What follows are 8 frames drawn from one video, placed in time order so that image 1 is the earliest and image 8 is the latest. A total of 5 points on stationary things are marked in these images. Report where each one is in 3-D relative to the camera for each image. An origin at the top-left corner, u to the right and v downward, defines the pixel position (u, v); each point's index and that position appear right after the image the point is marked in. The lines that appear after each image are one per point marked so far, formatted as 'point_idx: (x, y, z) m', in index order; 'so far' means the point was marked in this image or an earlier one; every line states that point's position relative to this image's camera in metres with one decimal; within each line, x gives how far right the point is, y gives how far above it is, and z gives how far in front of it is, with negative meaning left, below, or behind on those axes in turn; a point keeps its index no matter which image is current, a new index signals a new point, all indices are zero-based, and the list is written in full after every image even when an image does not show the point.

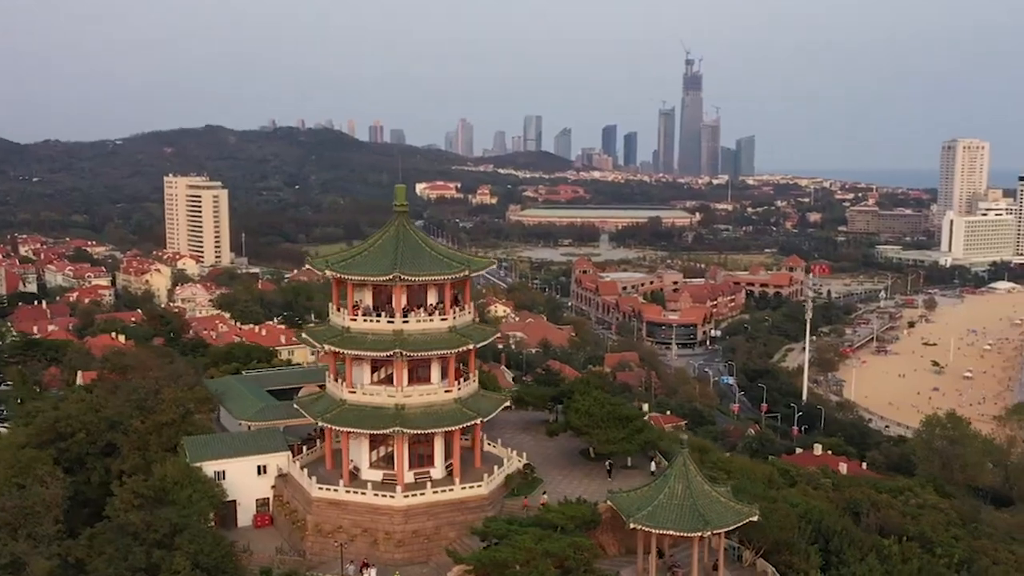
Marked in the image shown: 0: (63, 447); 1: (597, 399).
0: (-7.3, -2.6, +17.2) m
1: (+1.5, -1.9, +17.9) m
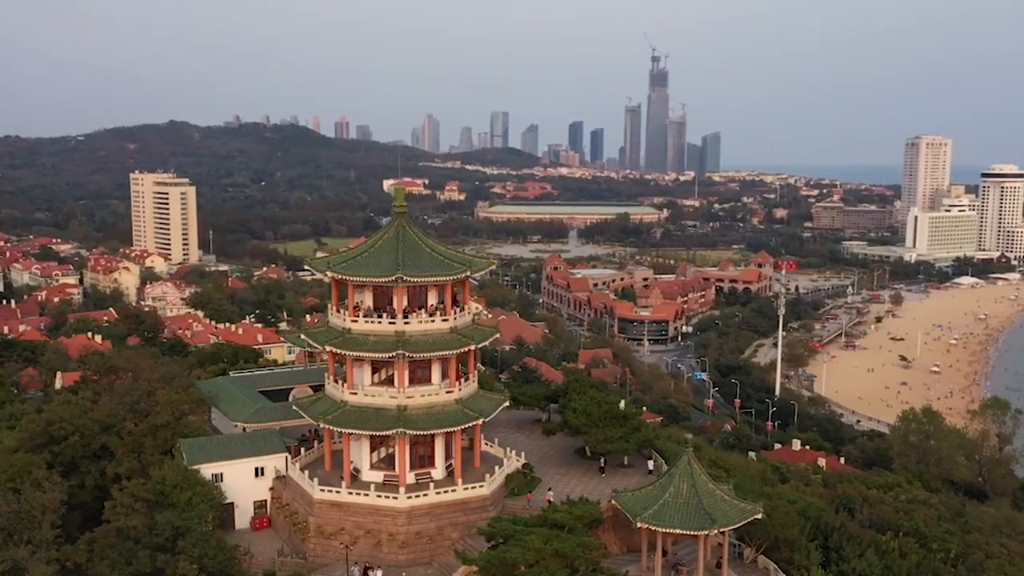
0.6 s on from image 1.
0: (-7.3, -2.6, +17.0) m
1: (+1.4, -1.9, +18.0) m
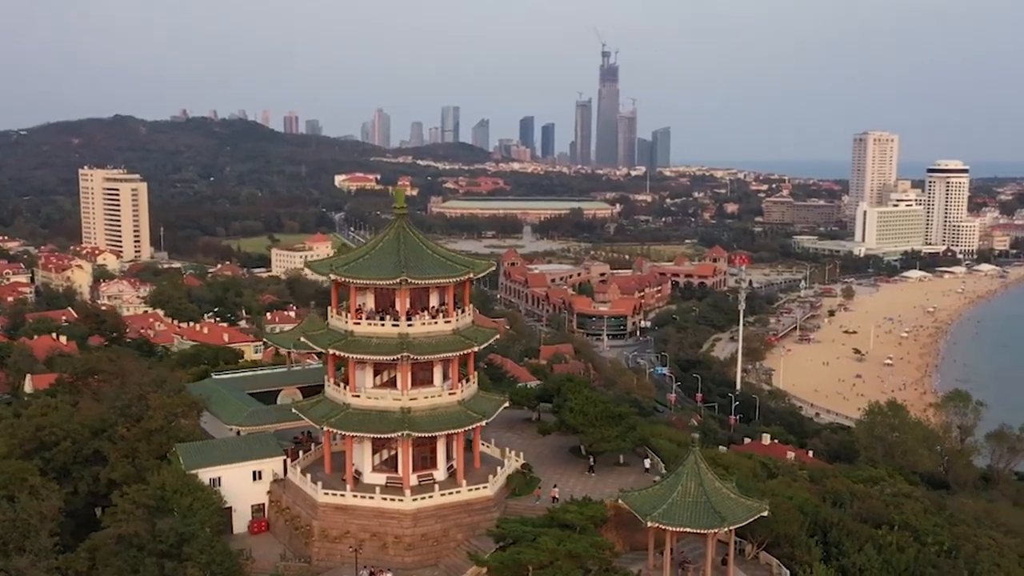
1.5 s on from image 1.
0: (-7.3, -2.7, +16.7) m
1: (+1.3, -1.9, +18.1) m
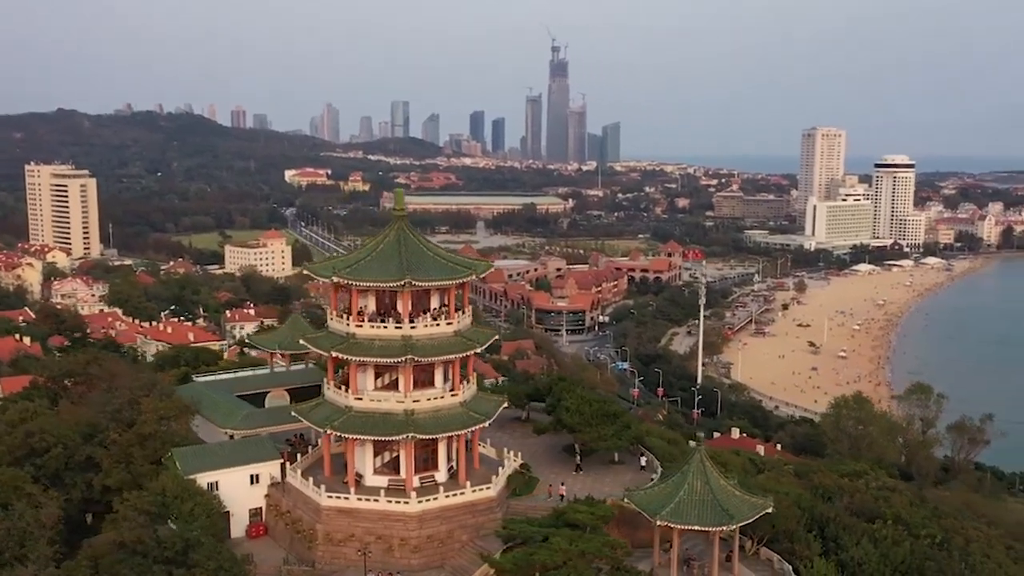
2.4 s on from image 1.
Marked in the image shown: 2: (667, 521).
0: (-7.3, -2.7, +16.4) m
1: (+1.2, -1.9, +18.3) m
2: (+2.0, -3.0, +13.6) m
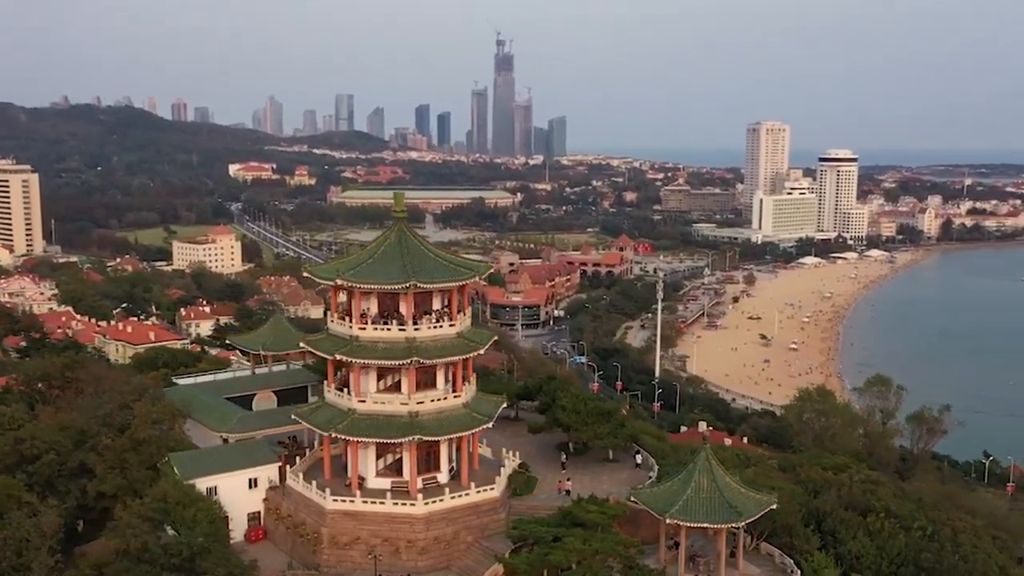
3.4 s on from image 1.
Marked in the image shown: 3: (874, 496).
0: (-7.3, -2.8, +16.1) m
1: (+1.1, -1.9, +18.4) m
2: (+2.1, -3.0, +13.8) m
3: (+6.1, -3.5, +18.0) m
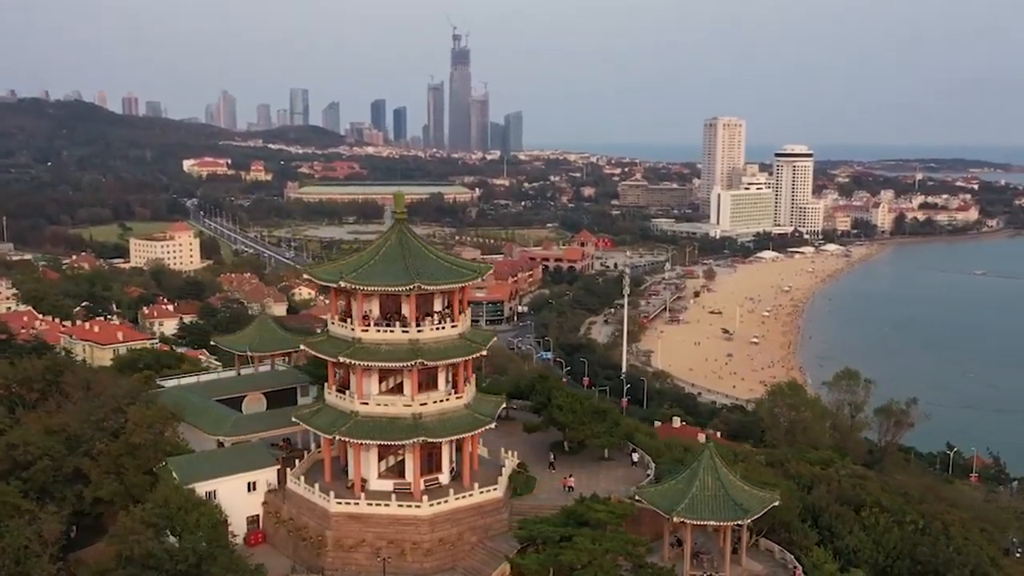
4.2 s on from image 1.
0: (-7.3, -2.8, +15.9) m
1: (+1.0, -1.9, +18.5) m
2: (+2.2, -3.0, +13.9) m
3: (+6.0, -3.5, +18.3) m
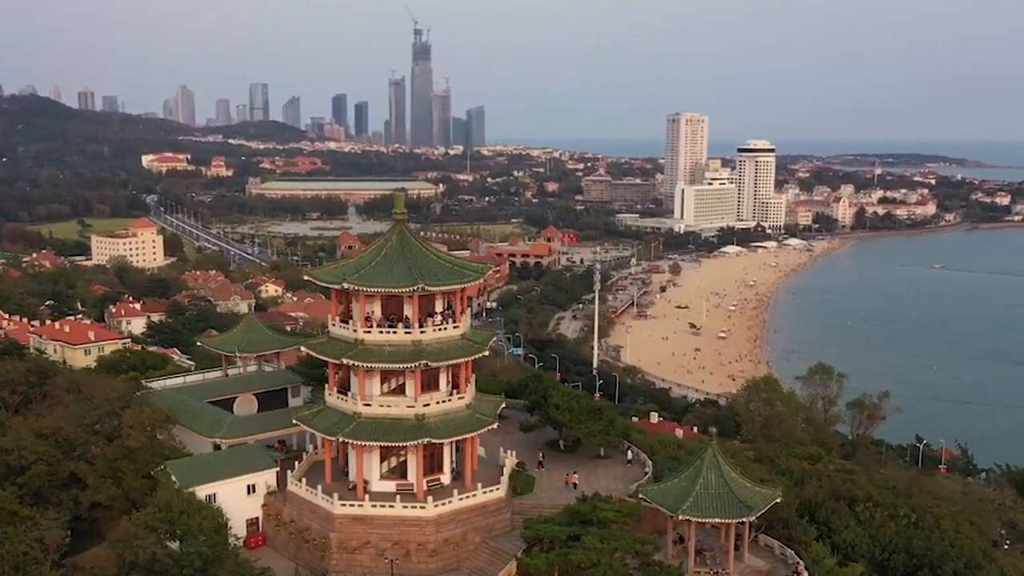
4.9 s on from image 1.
0: (-7.3, -2.9, +15.7) m
1: (+1.0, -1.8, +18.6) m
2: (+2.3, -3.0, +14.1) m
3: (+6.0, -3.4, +18.6) m
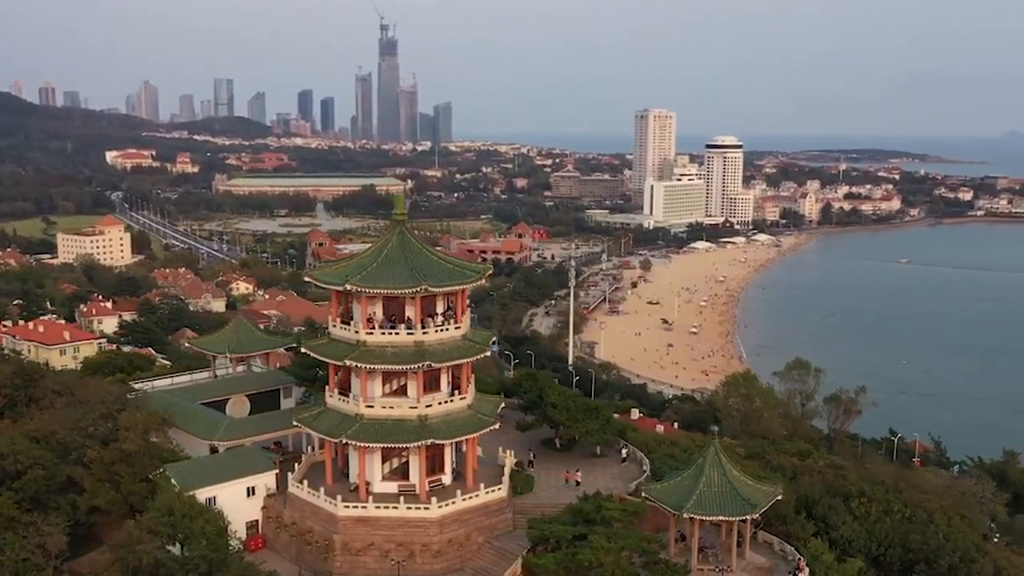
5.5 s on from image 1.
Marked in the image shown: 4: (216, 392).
0: (-7.2, -2.9, +15.5) m
1: (+0.9, -1.8, +18.7) m
2: (+2.4, -3.0, +14.2) m
3: (+5.9, -3.4, +18.8) m
4: (-5.5, -1.9, +19.8) m
